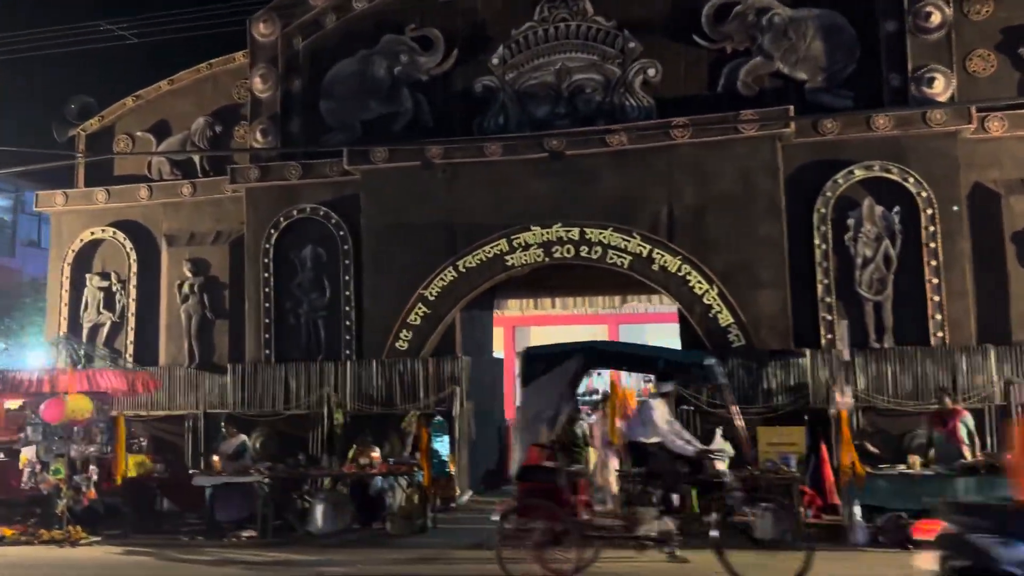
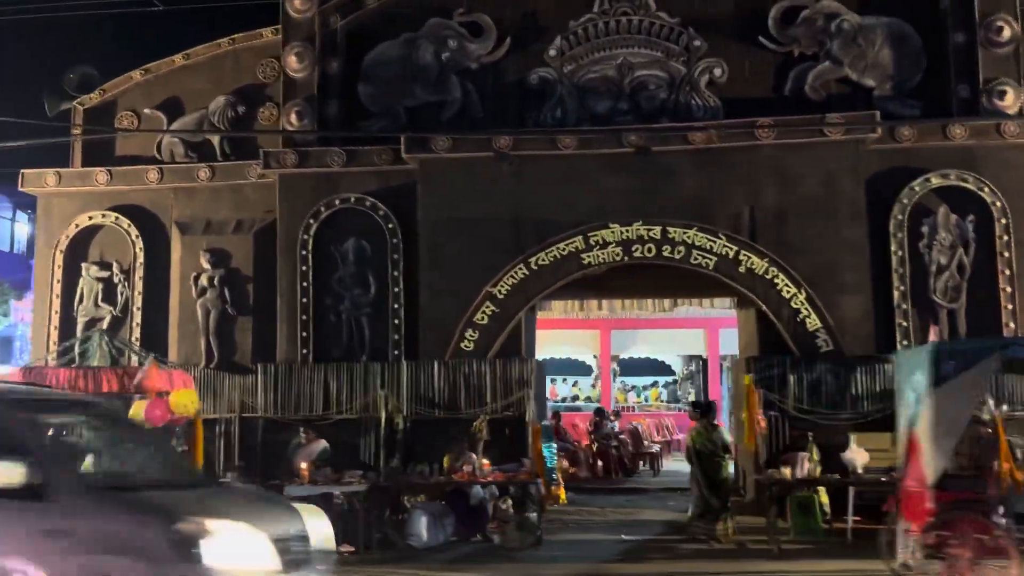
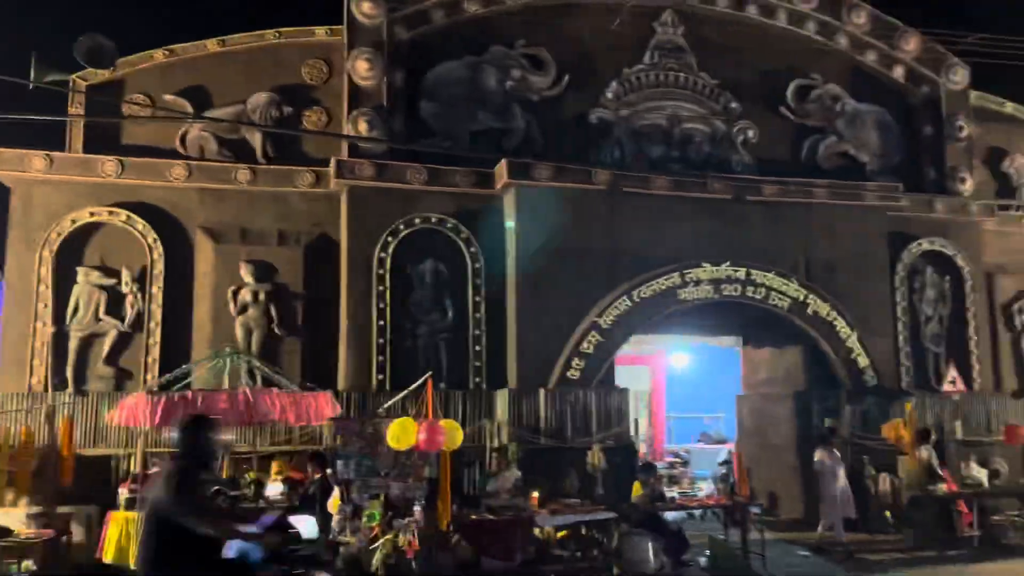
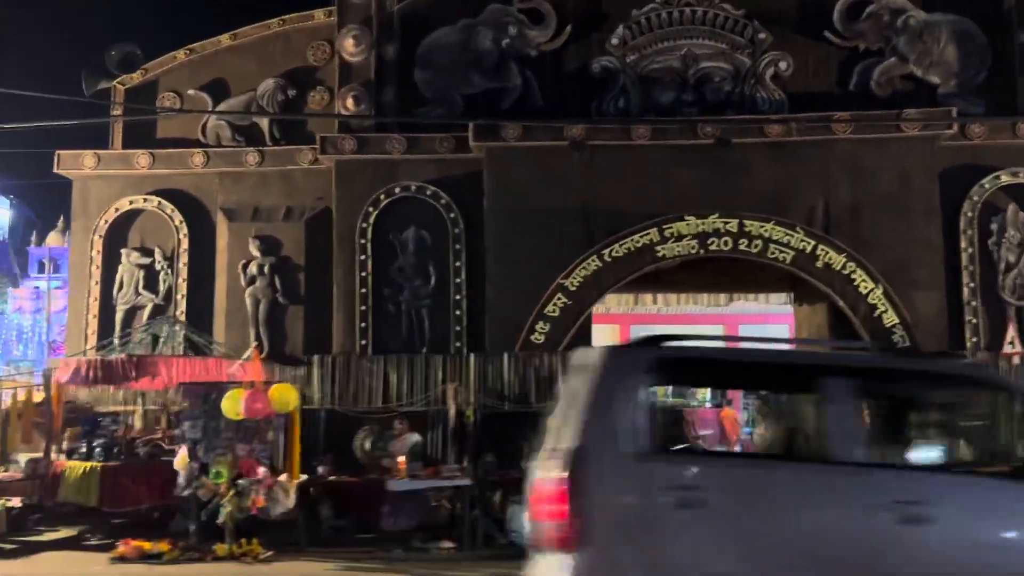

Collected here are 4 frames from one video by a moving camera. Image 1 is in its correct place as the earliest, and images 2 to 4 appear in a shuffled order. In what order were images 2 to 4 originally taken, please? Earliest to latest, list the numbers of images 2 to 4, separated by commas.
2, 4, 3
